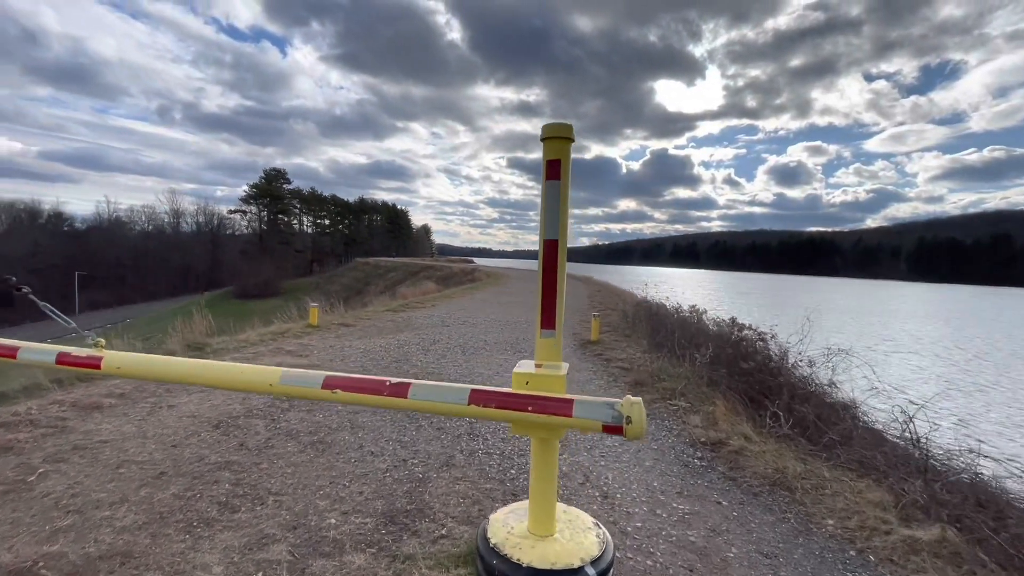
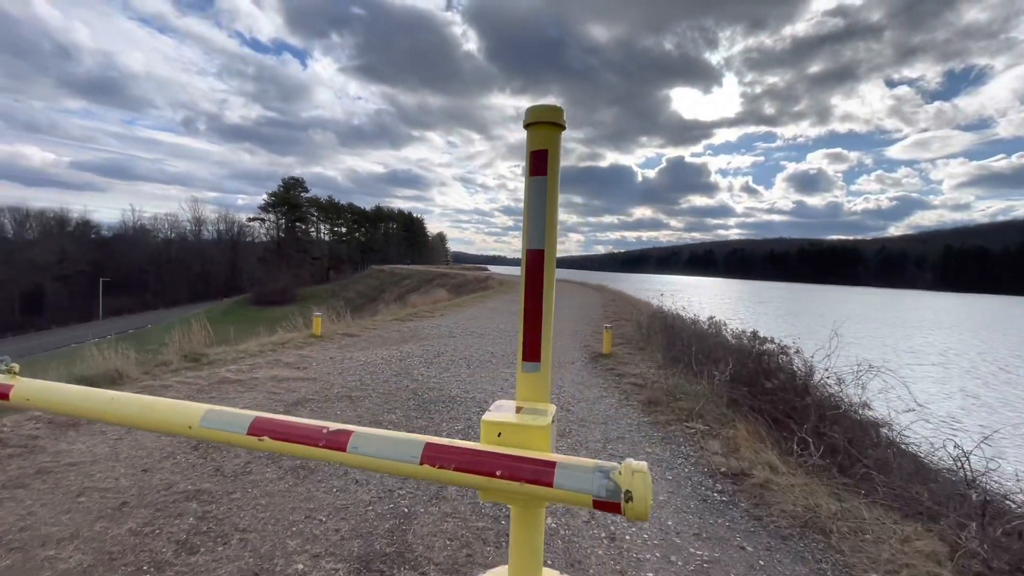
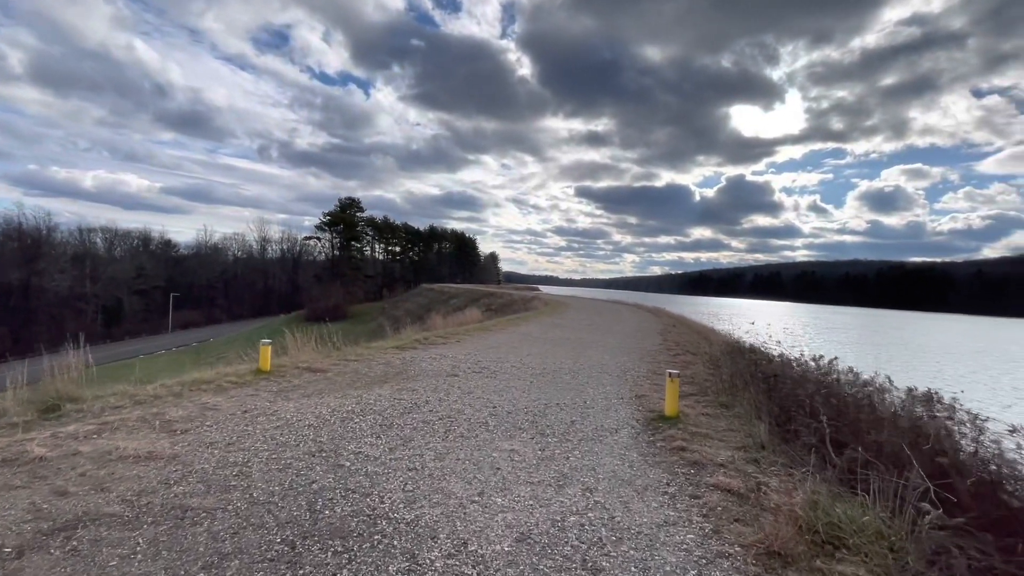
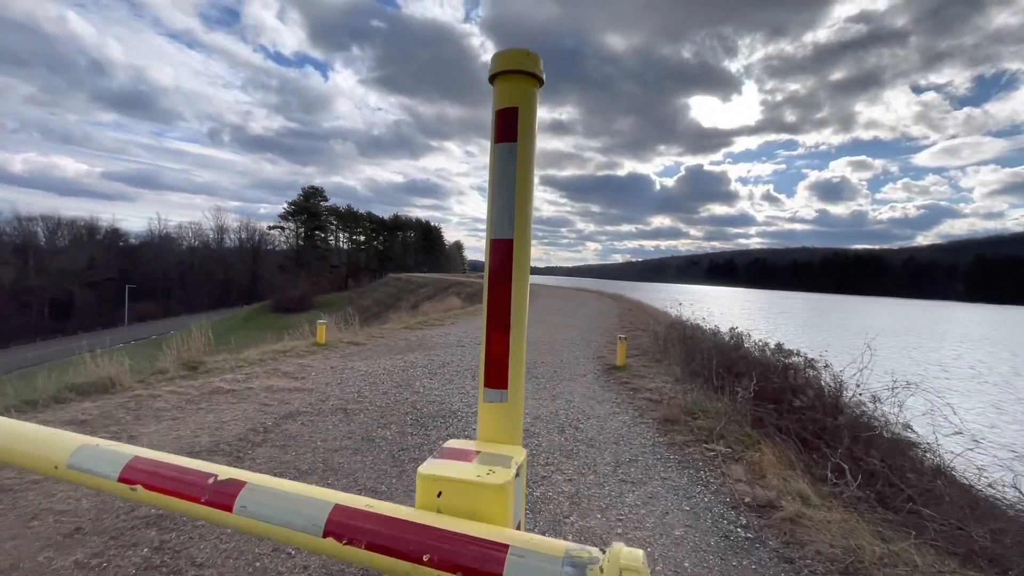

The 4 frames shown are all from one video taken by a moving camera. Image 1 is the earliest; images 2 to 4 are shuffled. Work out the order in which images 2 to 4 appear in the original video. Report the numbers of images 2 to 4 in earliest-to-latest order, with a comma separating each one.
2, 4, 3
